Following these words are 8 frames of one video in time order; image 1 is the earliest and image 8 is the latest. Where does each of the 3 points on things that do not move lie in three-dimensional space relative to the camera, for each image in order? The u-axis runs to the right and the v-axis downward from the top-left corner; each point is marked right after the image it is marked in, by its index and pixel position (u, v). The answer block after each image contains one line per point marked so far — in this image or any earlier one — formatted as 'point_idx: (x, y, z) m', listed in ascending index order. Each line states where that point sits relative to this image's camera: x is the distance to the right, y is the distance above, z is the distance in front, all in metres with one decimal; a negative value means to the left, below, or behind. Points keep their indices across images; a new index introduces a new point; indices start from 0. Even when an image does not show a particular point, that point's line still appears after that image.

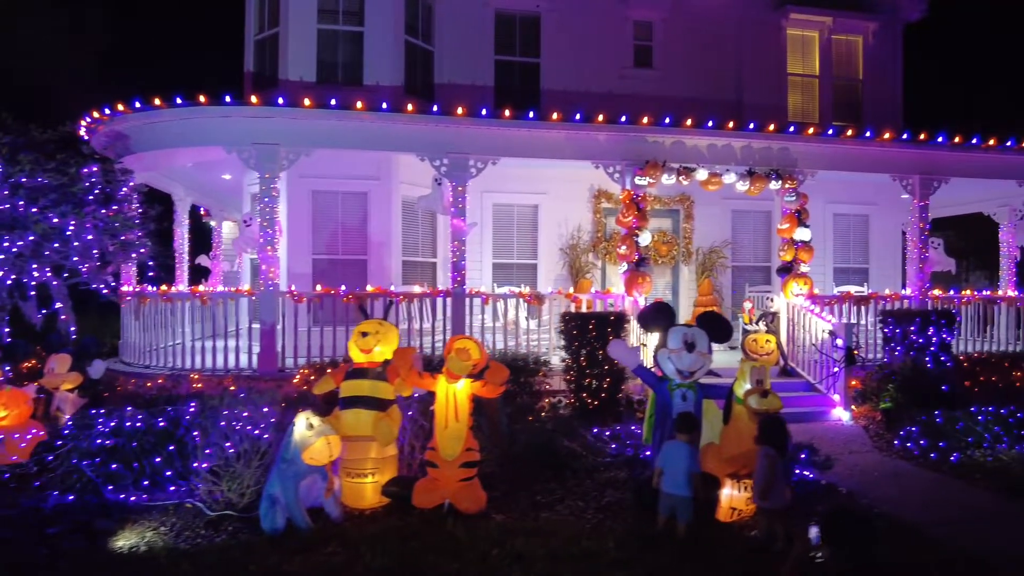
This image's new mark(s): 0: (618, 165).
0: (+1.7, +1.9, +10.2) m
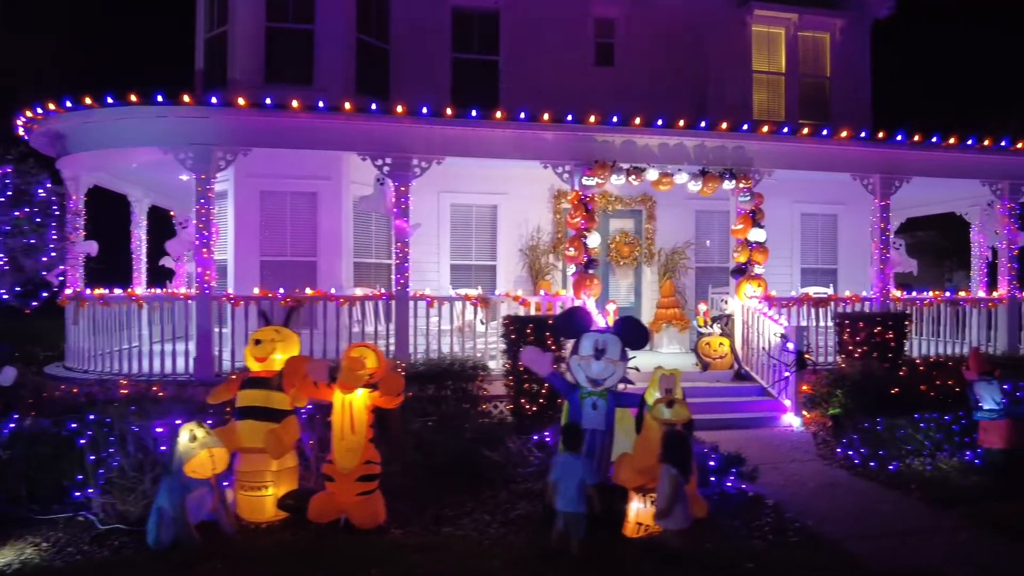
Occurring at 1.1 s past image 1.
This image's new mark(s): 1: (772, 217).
0: (+0.8, +1.9, +9.9) m
1: (+5.4, +1.4, +13.6) m
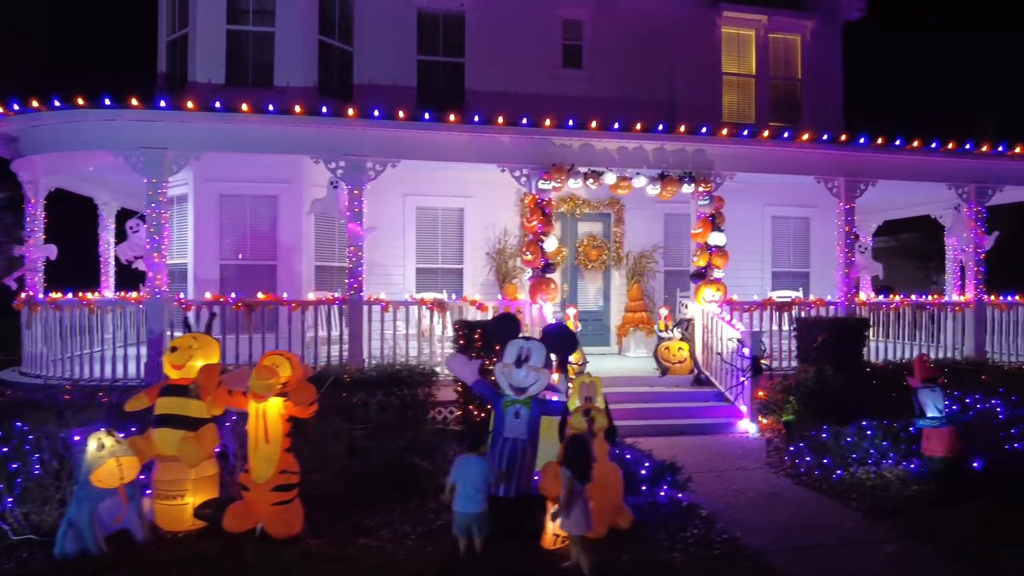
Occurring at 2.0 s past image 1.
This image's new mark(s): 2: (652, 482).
0: (+0.2, +1.8, +9.9) m
1: (+4.7, +1.4, +13.5) m
2: (+1.3, -1.9, +6.3) m
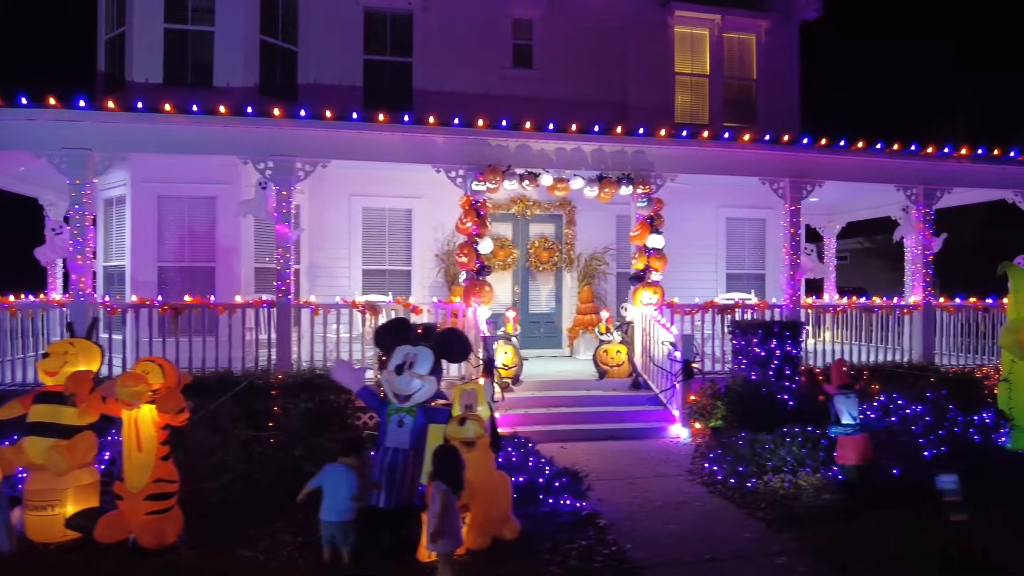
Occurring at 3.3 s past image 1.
0: (-0.8, +1.7, +9.7) m
1: (+3.7, +1.3, +13.4) m
2: (+0.3, -1.9, +6.2) m
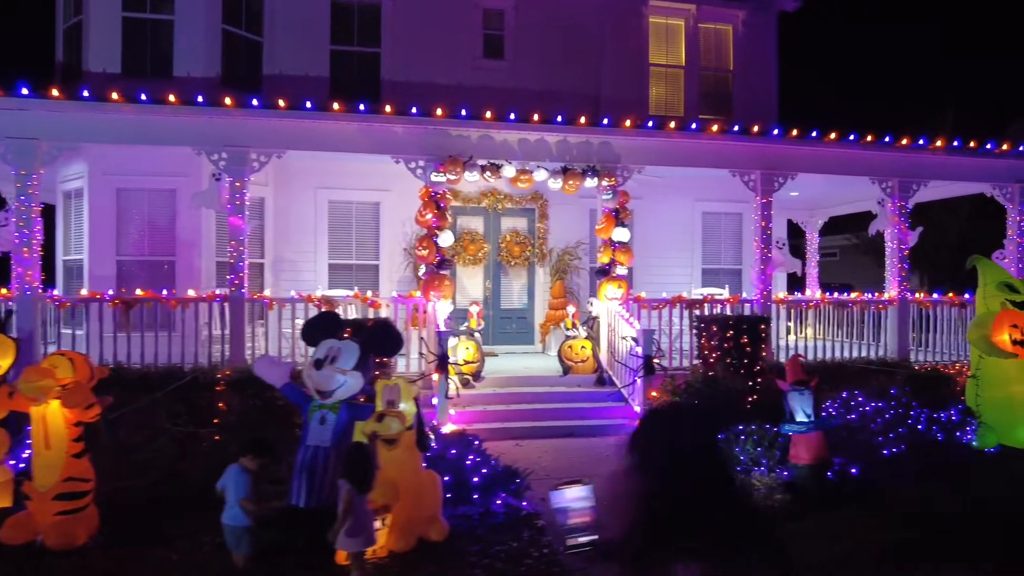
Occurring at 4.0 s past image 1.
0: (-1.3, +1.8, +9.5) m
1: (+3.2, +1.4, +13.2) m
2: (-0.2, -1.8, +6.0) m
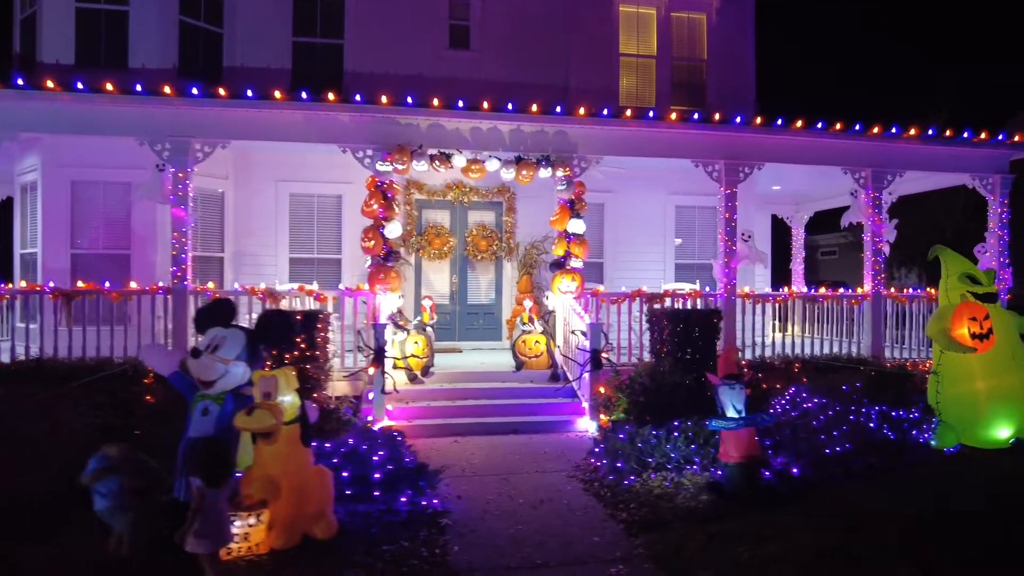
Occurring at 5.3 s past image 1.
0: (-2.1, +1.9, +9.3) m
1: (+2.6, +1.5, +12.8) m
2: (-1.0, -1.7, +5.7) m
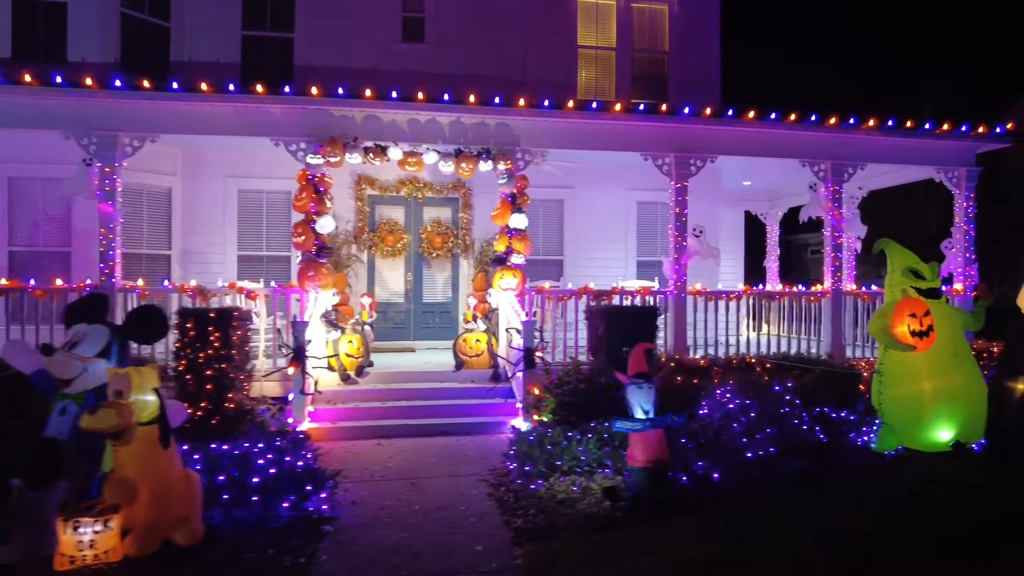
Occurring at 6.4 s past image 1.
0: (-2.9, +2.0, +9.0) m
1: (+1.7, +1.6, +12.5) m
2: (-1.9, -1.7, +5.4) m
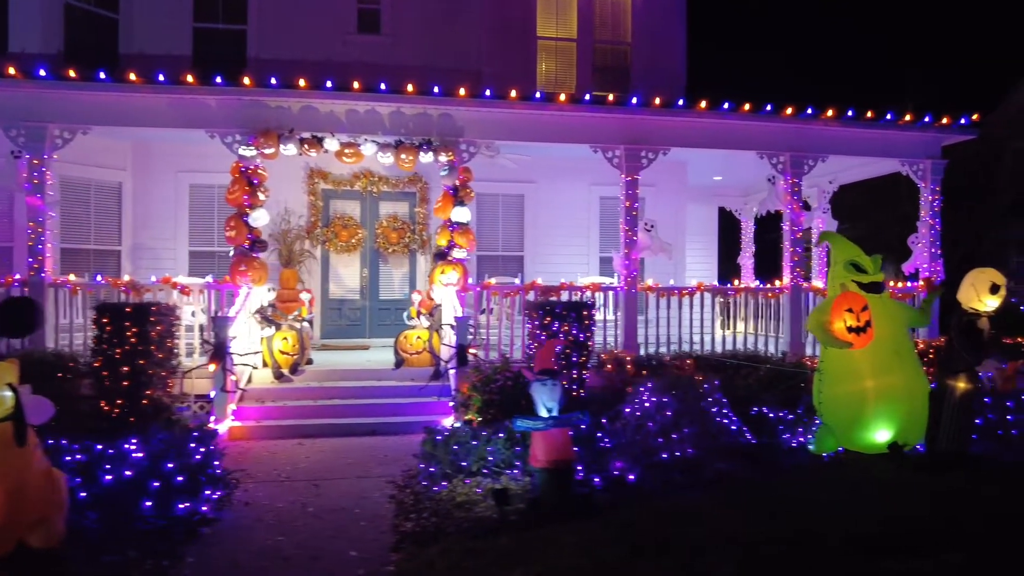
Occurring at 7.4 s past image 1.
0: (-3.7, +2.0, +8.8) m
1: (+1.0, +1.6, +12.2) m
2: (-2.8, -1.6, +5.2) m
